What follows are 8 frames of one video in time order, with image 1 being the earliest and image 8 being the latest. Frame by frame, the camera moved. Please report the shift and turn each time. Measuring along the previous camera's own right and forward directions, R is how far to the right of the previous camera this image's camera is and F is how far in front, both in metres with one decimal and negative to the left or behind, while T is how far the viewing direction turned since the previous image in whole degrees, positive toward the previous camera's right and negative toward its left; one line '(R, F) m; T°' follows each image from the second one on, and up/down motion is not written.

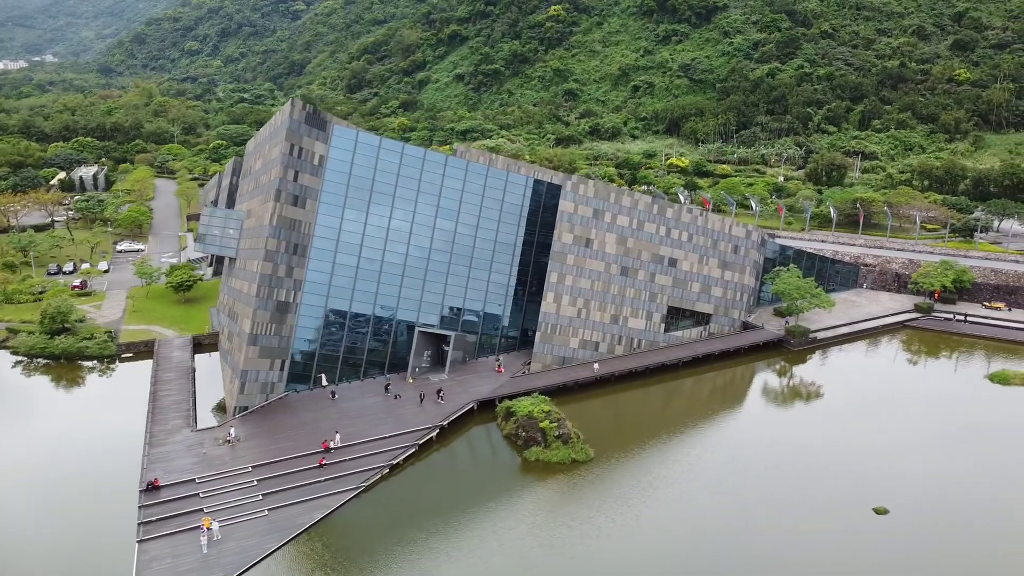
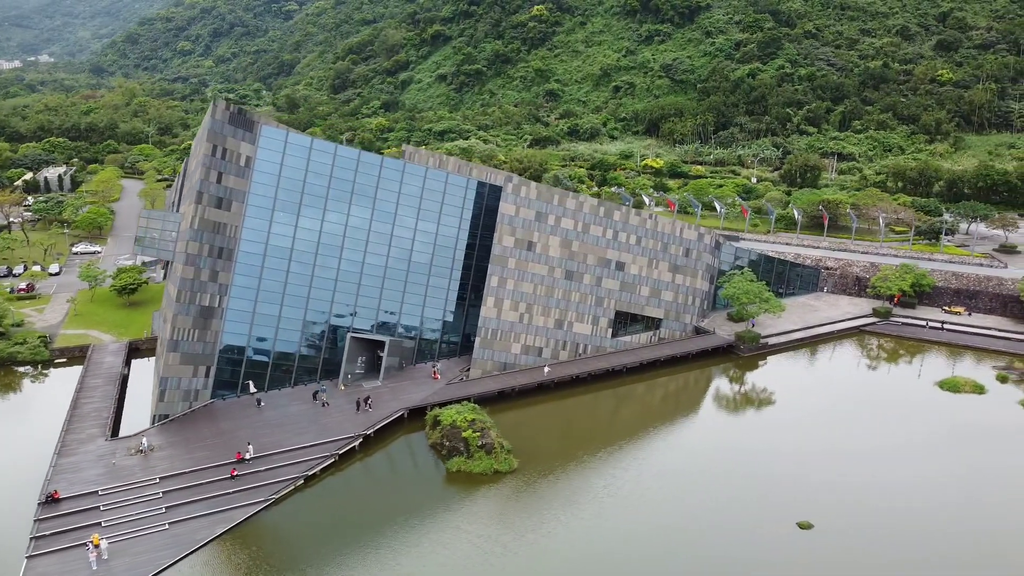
(+3.2, +1.0) m; 0°
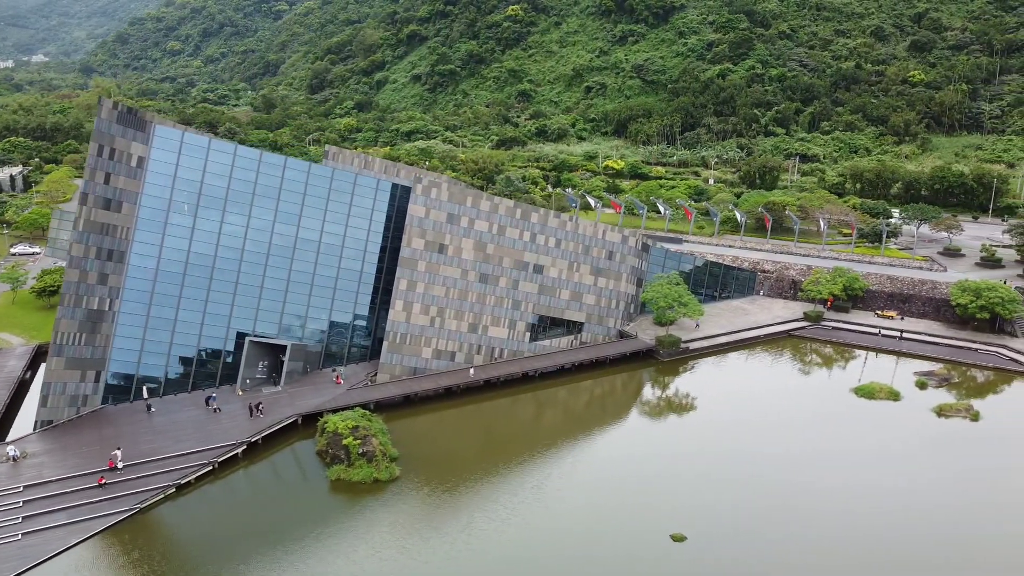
(+4.7, +0.8) m; 0°
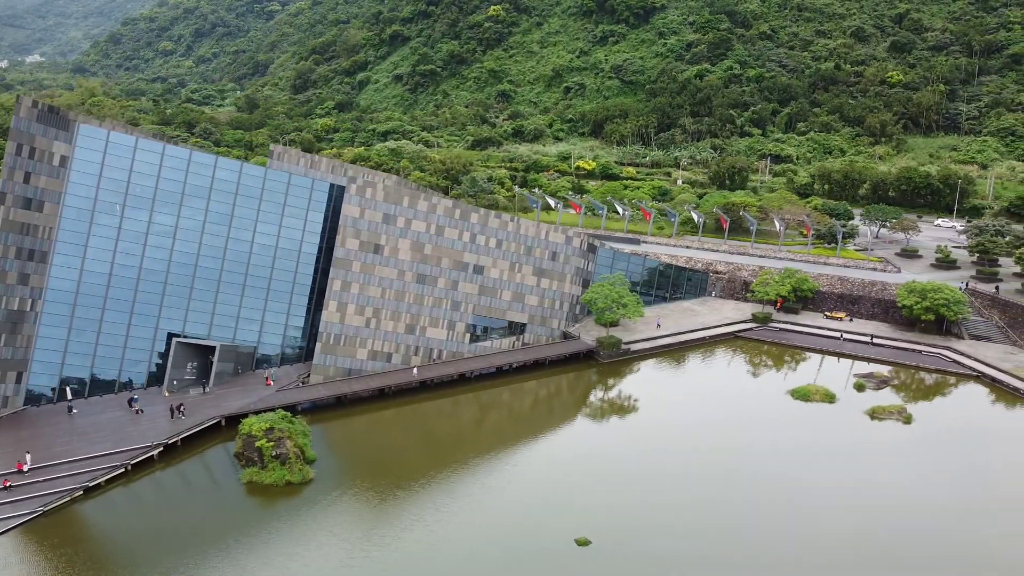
(+3.3, +0.3) m; 0°
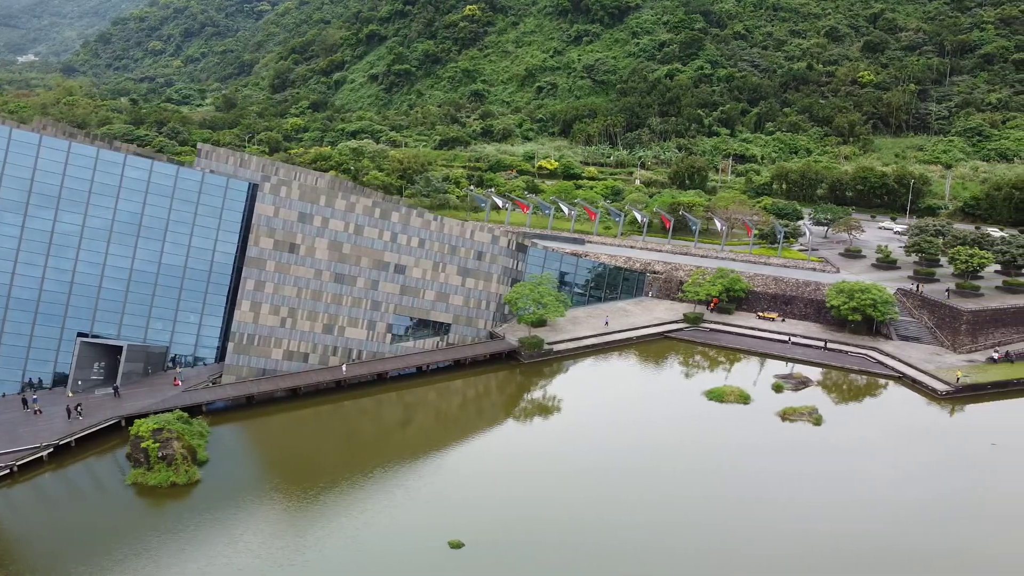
(+4.3, +0.4) m; 0°
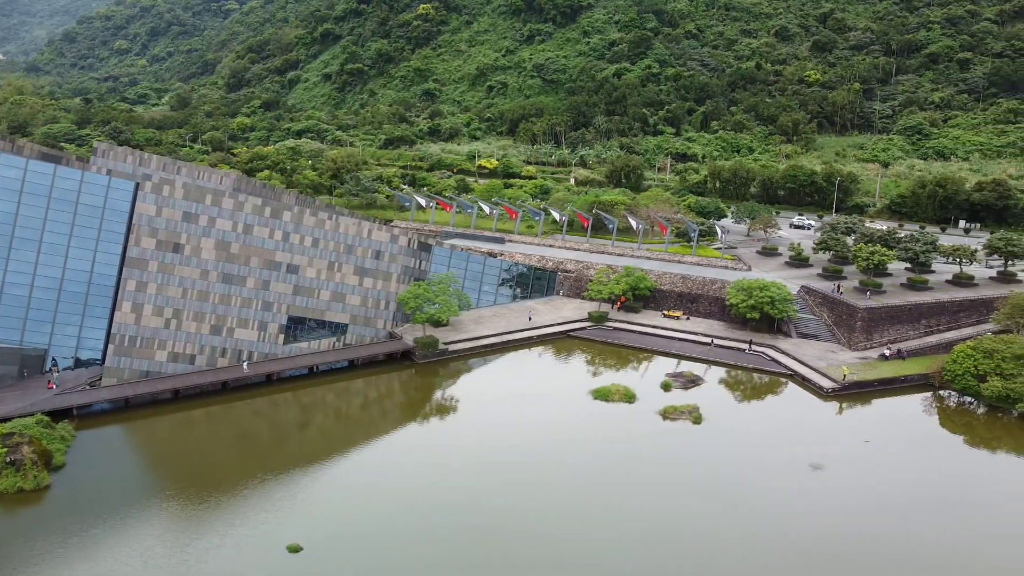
(+4.8, +0.3) m; +1°
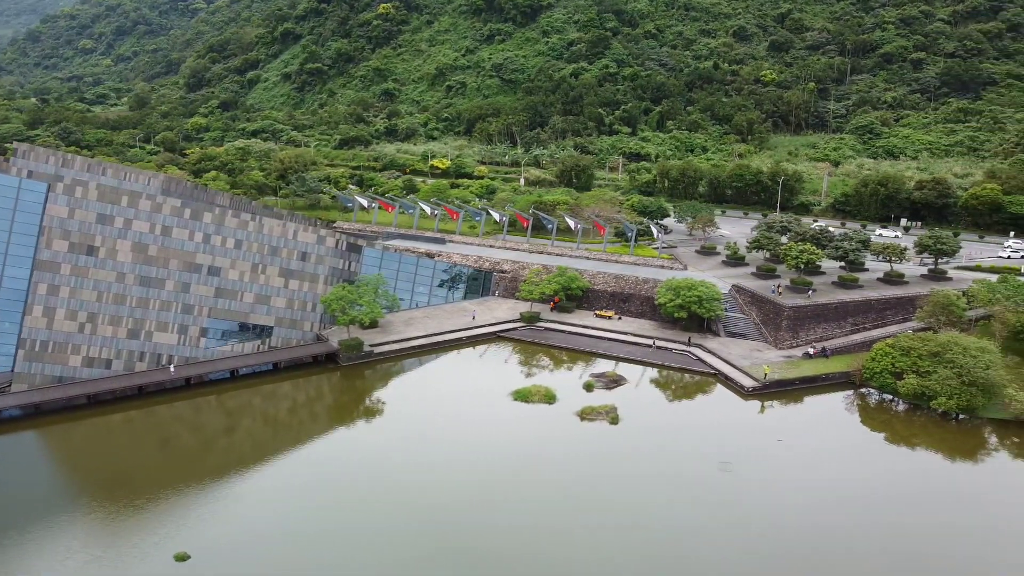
(+2.9, +0.2) m; +1°
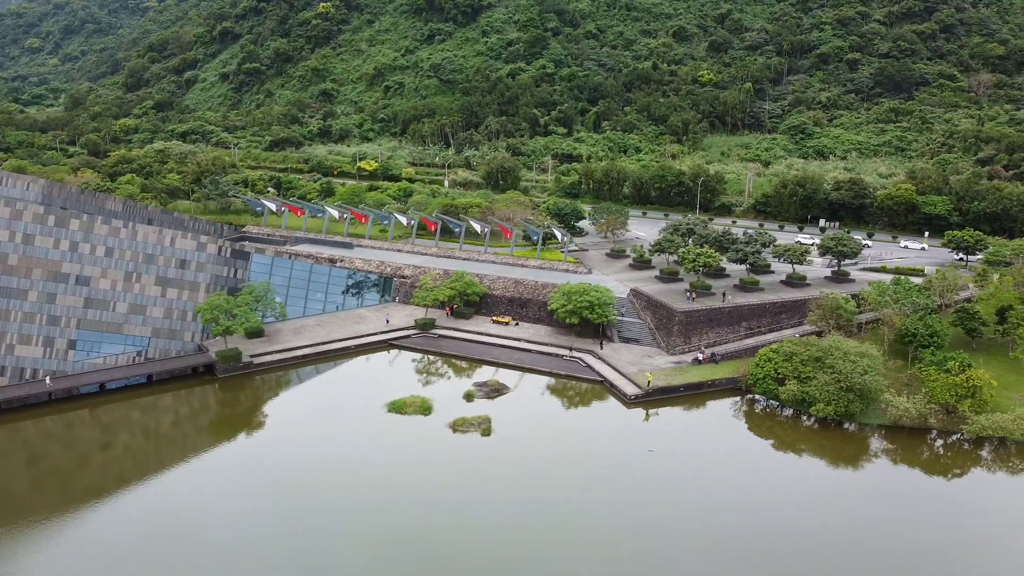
(+4.6, +1.0) m; +2°
